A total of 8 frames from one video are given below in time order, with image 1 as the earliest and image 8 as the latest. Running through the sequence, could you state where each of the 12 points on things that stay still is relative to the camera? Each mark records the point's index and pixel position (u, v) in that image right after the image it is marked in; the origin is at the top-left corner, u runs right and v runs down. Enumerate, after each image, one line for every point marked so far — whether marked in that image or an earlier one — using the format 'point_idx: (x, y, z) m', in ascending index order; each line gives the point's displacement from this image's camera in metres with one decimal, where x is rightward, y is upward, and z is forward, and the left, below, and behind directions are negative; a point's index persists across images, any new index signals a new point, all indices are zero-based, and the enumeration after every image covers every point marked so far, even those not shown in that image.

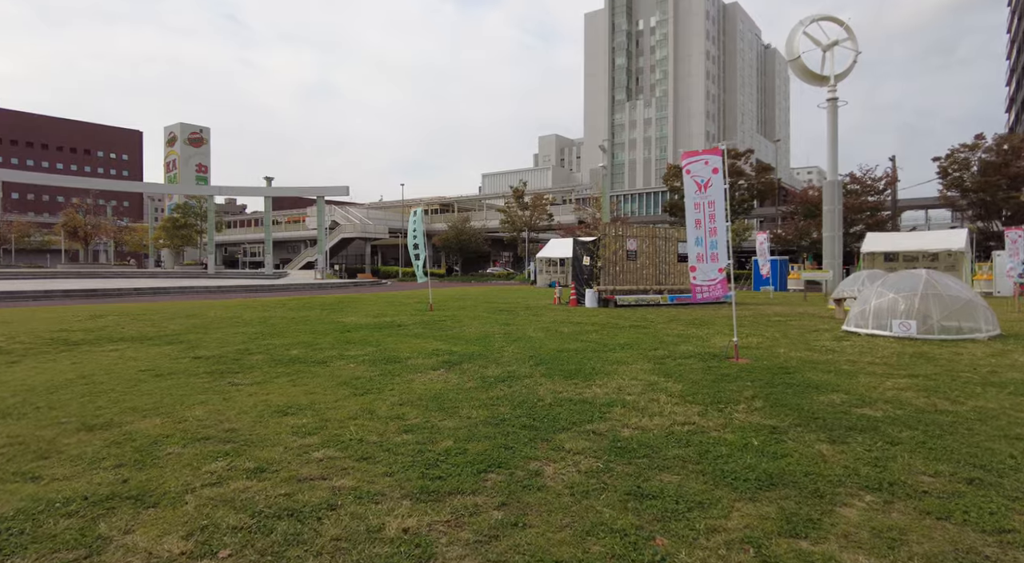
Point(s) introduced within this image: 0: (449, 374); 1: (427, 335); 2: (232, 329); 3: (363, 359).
0: (-0.7, -1.0, +6.8) m
1: (-1.4, -0.9, +10.1) m
2: (-5.3, -0.9, +11.6) m
3: (-1.9, -1.0, +7.9) m
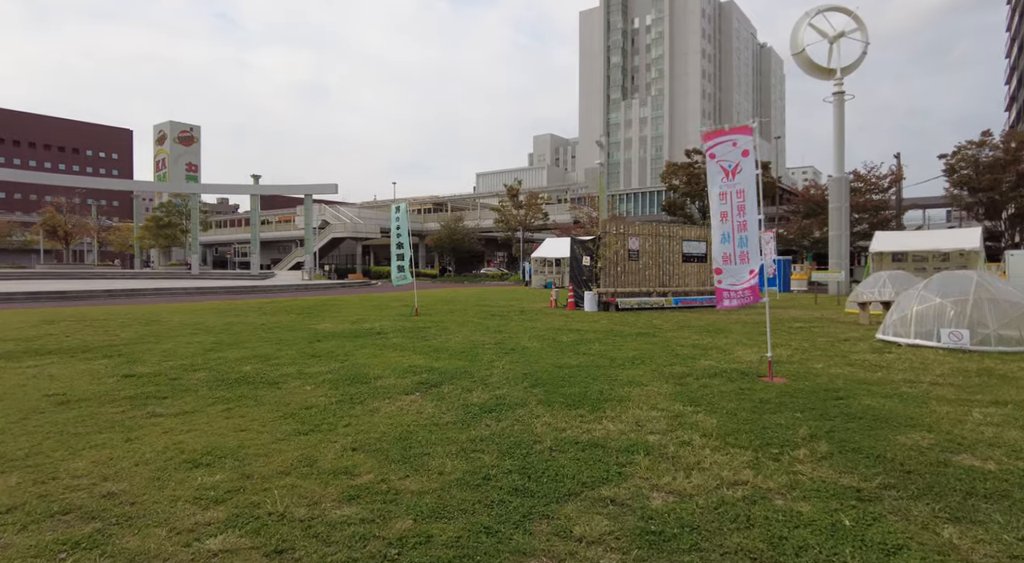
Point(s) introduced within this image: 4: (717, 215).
0: (-0.8, -1.1, +5.5) m
1: (-1.5, -1.0, +8.8) m
2: (-5.4, -1.0, +10.3) m
3: (-2.0, -1.0, +6.6) m
4: (+2.1, +0.7, +6.5) m
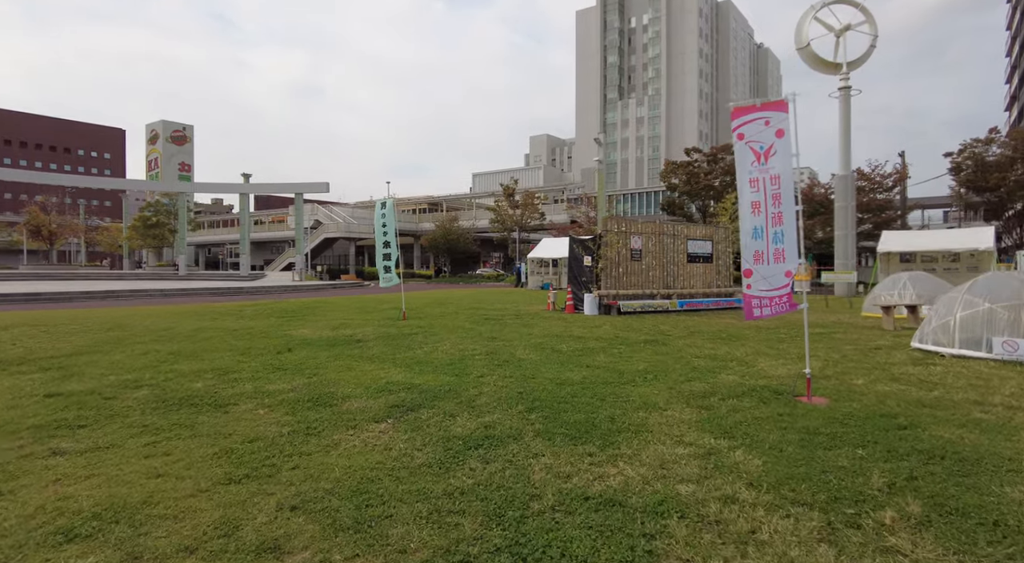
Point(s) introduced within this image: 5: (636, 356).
0: (-0.8, -1.1, +4.5) m
1: (-1.6, -1.0, +7.8) m
2: (-5.5, -1.0, +9.3) m
3: (-2.0, -1.1, +5.6) m
4: (+2.1, +0.7, +5.5) m
5: (+1.6, -1.0, +8.0) m
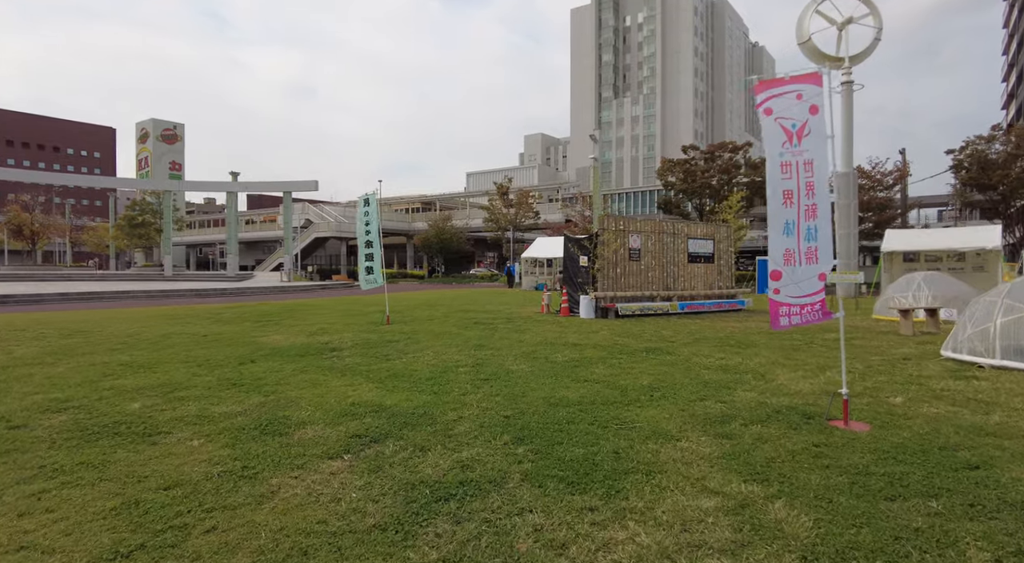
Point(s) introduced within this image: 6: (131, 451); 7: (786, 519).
0: (-0.9, -1.1, +3.6) m
1: (-1.7, -1.0, +6.9) m
2: (-5.6, -1.0, +8.4) m
3: (-2.1, -1.1, +4.7) m
4: (+2.0, +0.6, +4.6) m
5: (+1.4, -1.0, +7.1) m
6: (-2.5, -1.1, +4.1) m
7: (+1.3, -1.1, +3.0) m
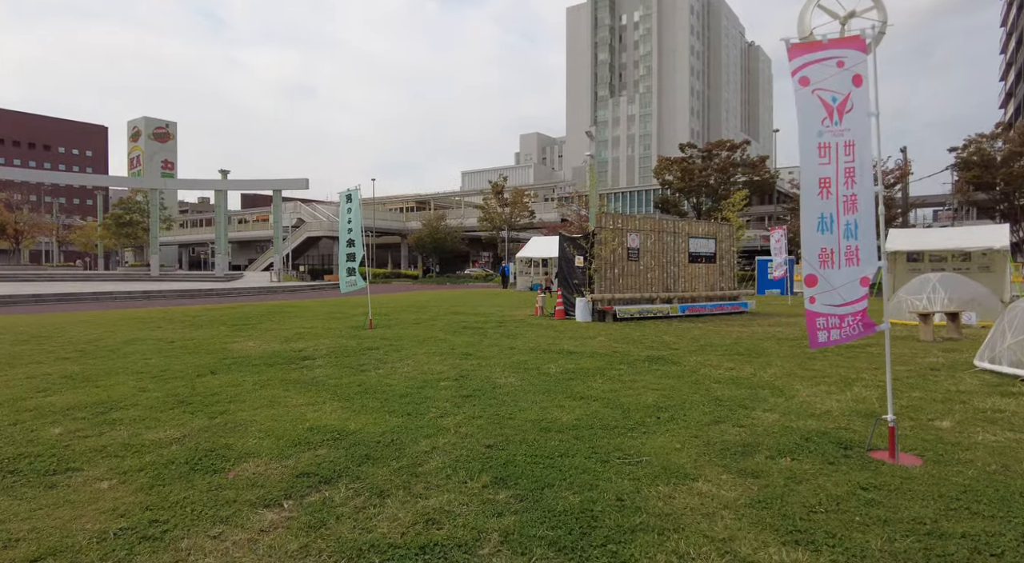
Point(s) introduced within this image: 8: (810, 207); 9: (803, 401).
0: (-1.0, -1.2, +2.9) m
1: (-1.8, -1.1, +6.1) m
2: (-5.8, -1.1, +7.6) m
3: (-2.3, -1.1, +4.0) m
4: (+1.8, +0.6, +3.9) m
5: (+1.3, -1.0, +6.3) m
6: (-2.6, -1.2, +3.4) m
7: (+1.2, -1.2, +2.2) m
8: (+1.8, +0.5, +3.9) m
9: (+2.6, -1.1, +5.5) m
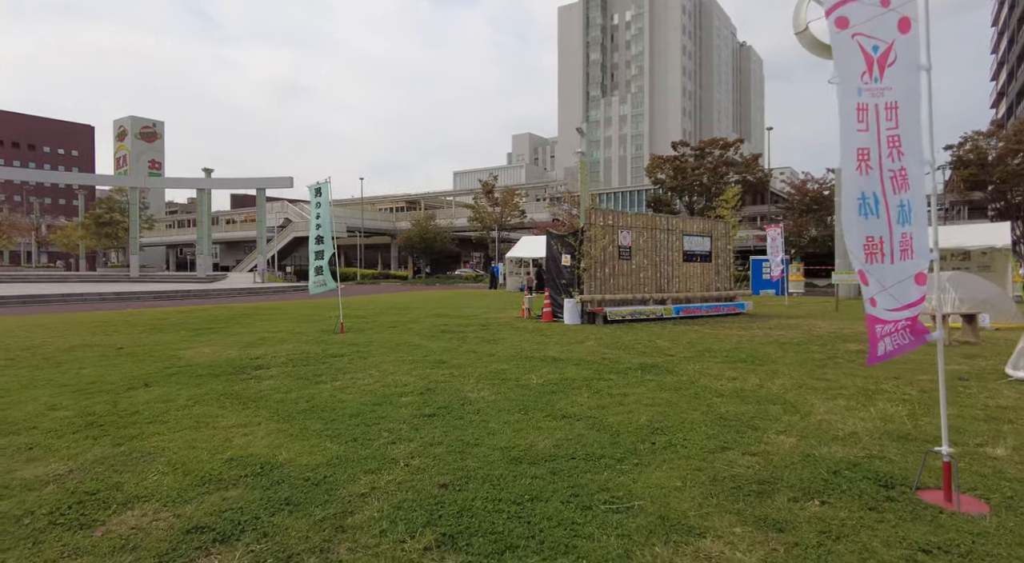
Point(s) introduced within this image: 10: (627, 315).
0: (-1.3, -1.2, +2.0) m
1: (-2.1, -1.1, +5.3) m
2: (-6.0, -1.1, +6.7) m
3: (-2.5, -1.1, +3.1) m
4: (+1.6, +0.6, +3.1) m
5: (+1.1, -1.0, +5.5) m
6: (-2.9, -1.2, +2.5) m
7: (+1.0, -1.2, +1.4) m
8: (+1.6, +0.5, +3.1) m
9: (+2.4, -1.0, +4.7) m
10: (+2.4, -0.7, +12.7) m
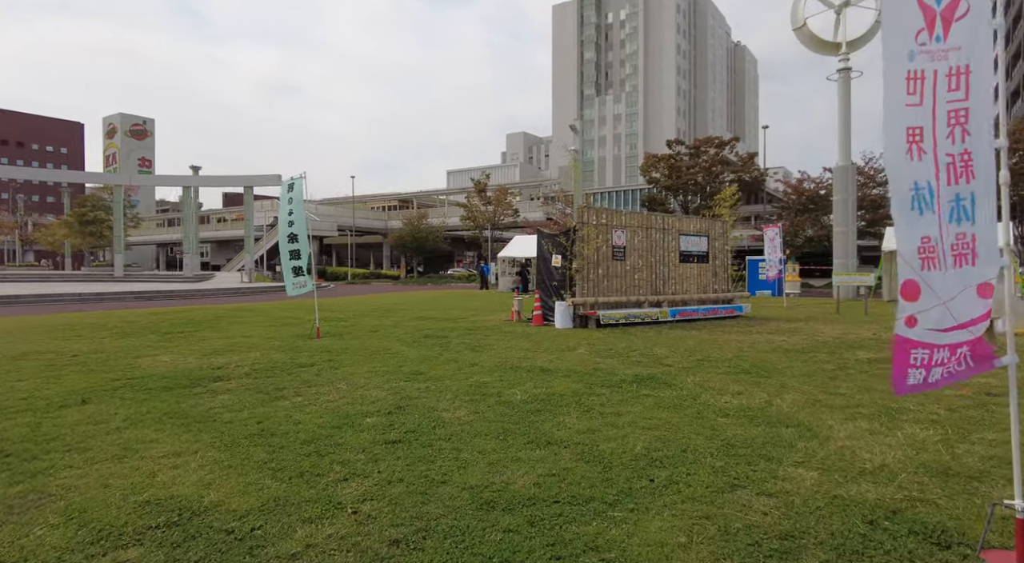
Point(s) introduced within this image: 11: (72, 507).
0: (-1.4, -1.2, +1.4) m
1: (-2.2, -1.1, +4.6) m
2: (-6.2, -1.1, +6.0) m
3: (-2.6, -1.2, +2.5) m
4: (+1.5, +0.6, +2.4) m
5: (+0.9, -1.1, +4.9) m
6: (-3.0, -1.2, +1.8) m
7: (+0.9, -1.2, +0.8) m
8: (+1.5, +0.4, +2.5) m
9: (+2.2, -1.1, +4.1) m
10: (+2.1, -0.7, +12.1) m
11: (-2.2, -1.2, +3.2) m
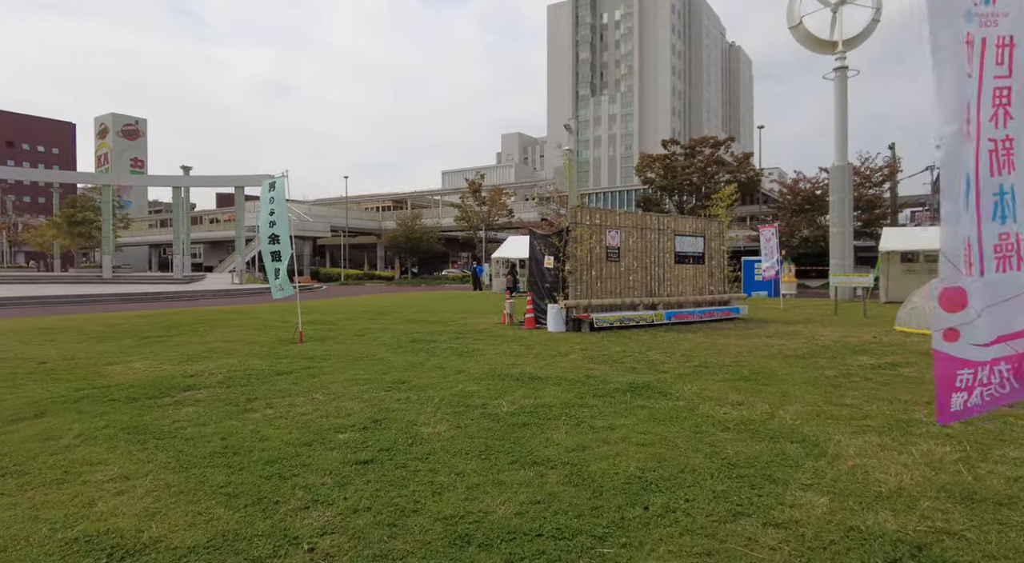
0: (-1.5, -1.2, +1.0) m
1: (-2.3, -1.1, +4.3) m
2: (-6.3, -1.1, +5.6) m
3: (-2.7, -1.2, +2.1) m
4: (+1.4, +0.5, +2.1) m
5: (+0.8, -1.1, +4.6) m
6: (-3.1, -1.2, +1.5) m
7: (+0.8, -1.2, +0.4) m
8: (+1.4, +0.4, +2.1) m
9: (+2.1, -1.1, +3.7) m
10: (+2.0, -0.8, +11.8) m
11: (-2.3, -1.2, +2.8) m
